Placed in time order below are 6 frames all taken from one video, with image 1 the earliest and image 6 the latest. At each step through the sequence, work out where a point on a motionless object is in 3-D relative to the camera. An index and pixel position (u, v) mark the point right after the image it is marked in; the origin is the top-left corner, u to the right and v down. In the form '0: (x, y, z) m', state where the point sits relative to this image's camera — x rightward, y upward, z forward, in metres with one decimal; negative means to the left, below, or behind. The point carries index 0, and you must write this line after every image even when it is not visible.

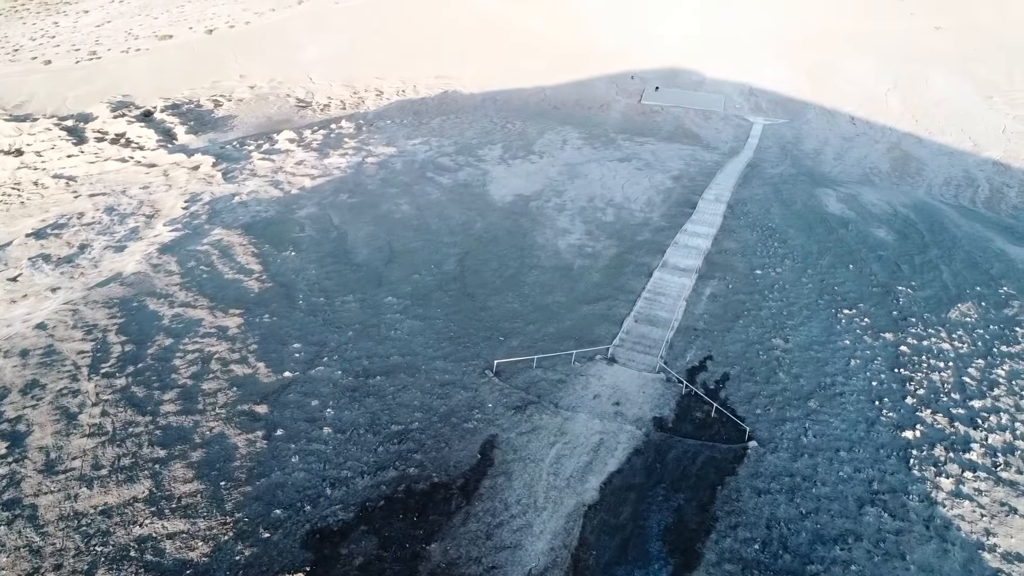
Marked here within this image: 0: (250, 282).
0: (-4.4, +0.1, +10.4) m
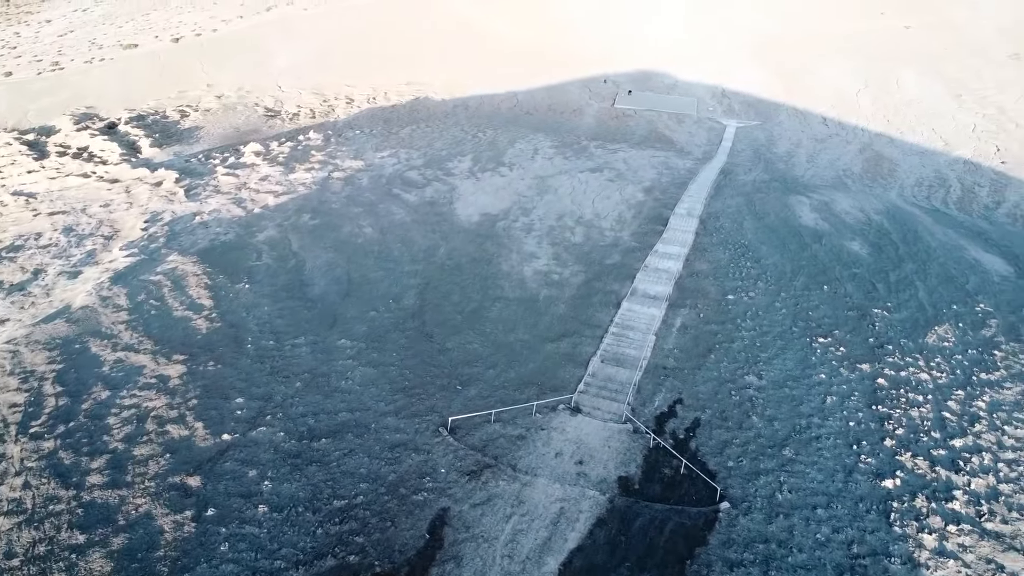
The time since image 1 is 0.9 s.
0: (-5.0, -0.5, +9.8) m
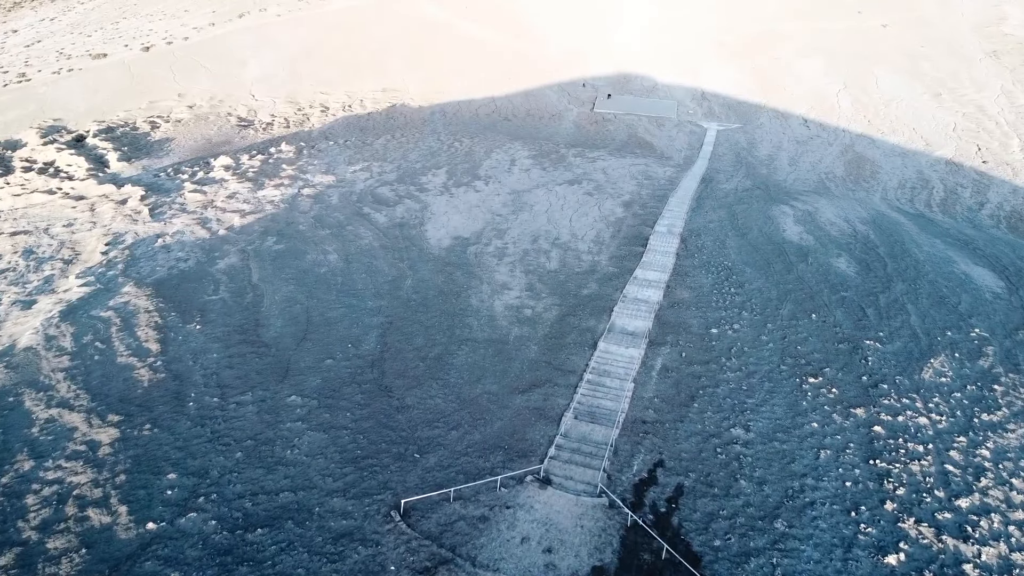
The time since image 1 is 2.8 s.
0: (-5.5, -1.2, +9.0) m
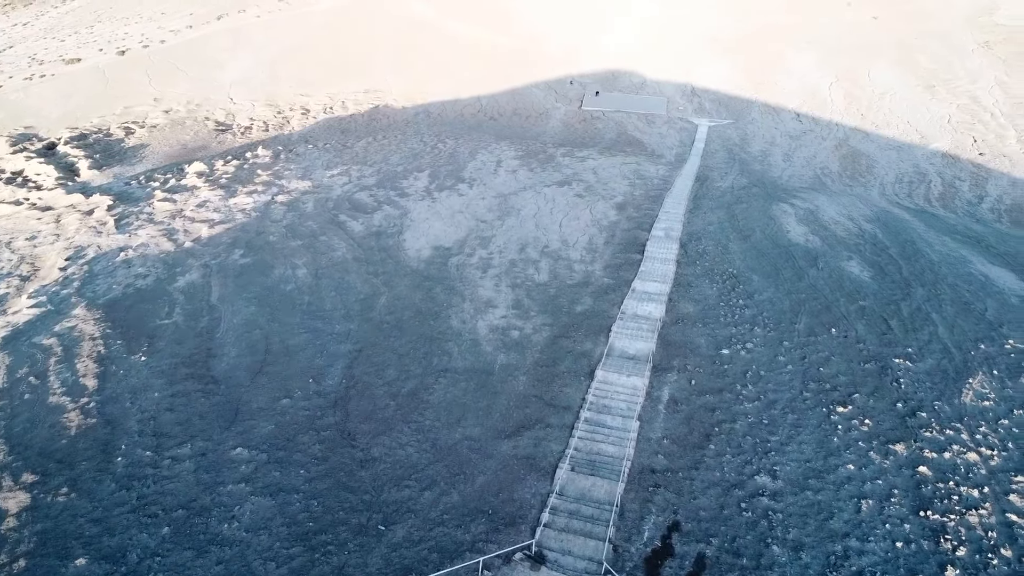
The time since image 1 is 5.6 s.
0: (-5.6, -1.6, +7.8) m
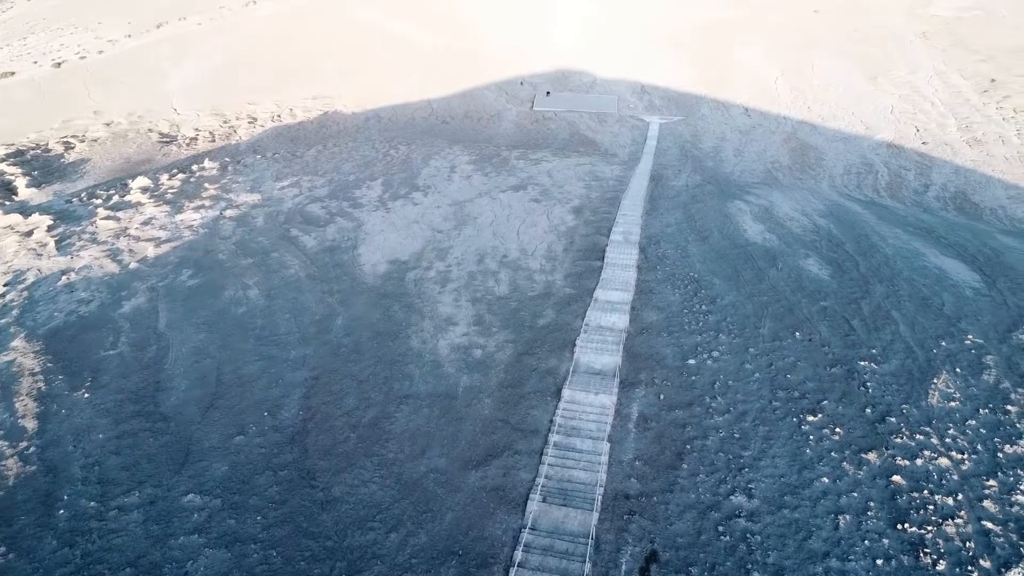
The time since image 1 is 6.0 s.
0: (-6.0, -2.1, +7.3) m
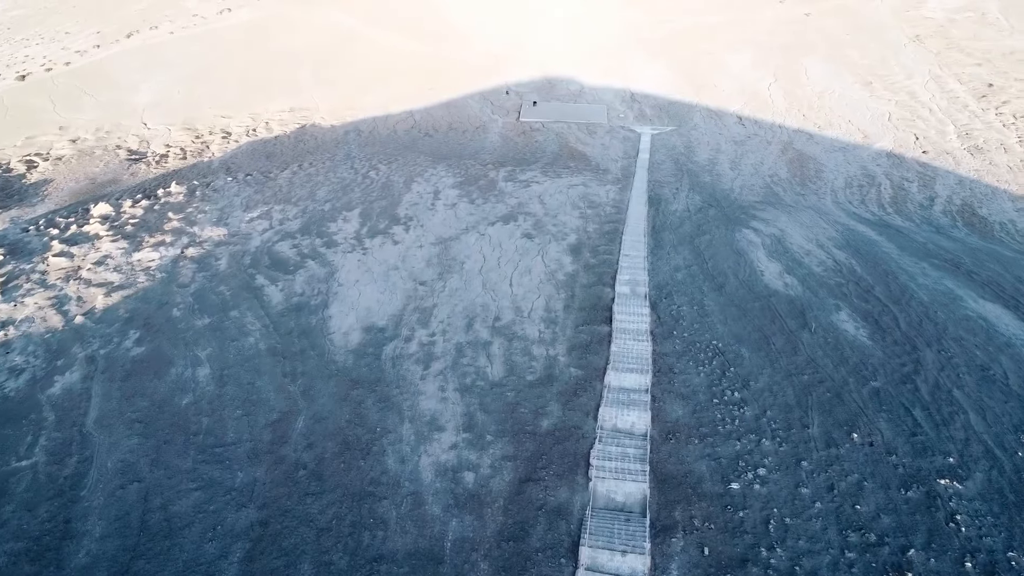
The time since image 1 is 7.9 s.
0: (-6.0, -3.4, +5.5) m
